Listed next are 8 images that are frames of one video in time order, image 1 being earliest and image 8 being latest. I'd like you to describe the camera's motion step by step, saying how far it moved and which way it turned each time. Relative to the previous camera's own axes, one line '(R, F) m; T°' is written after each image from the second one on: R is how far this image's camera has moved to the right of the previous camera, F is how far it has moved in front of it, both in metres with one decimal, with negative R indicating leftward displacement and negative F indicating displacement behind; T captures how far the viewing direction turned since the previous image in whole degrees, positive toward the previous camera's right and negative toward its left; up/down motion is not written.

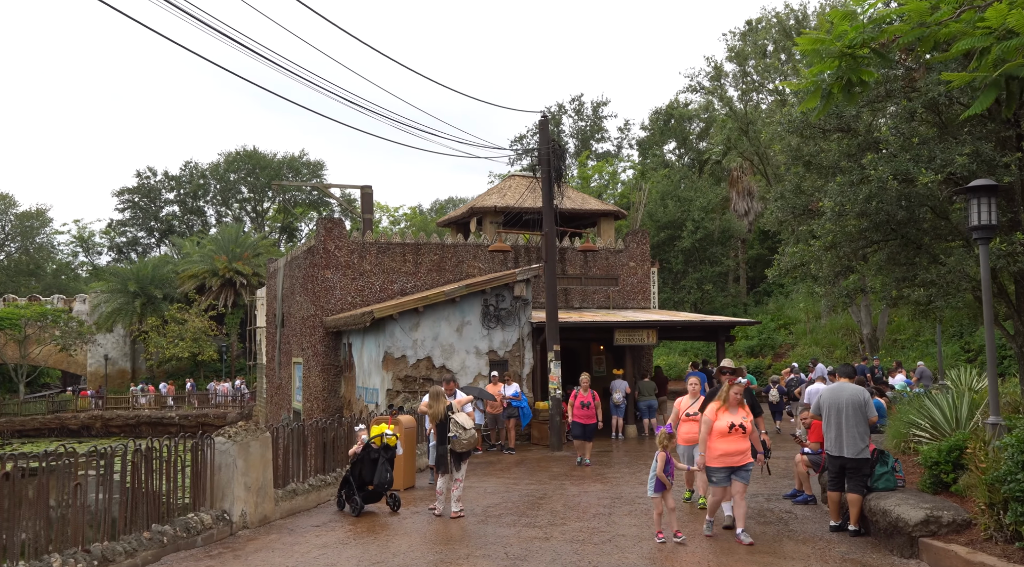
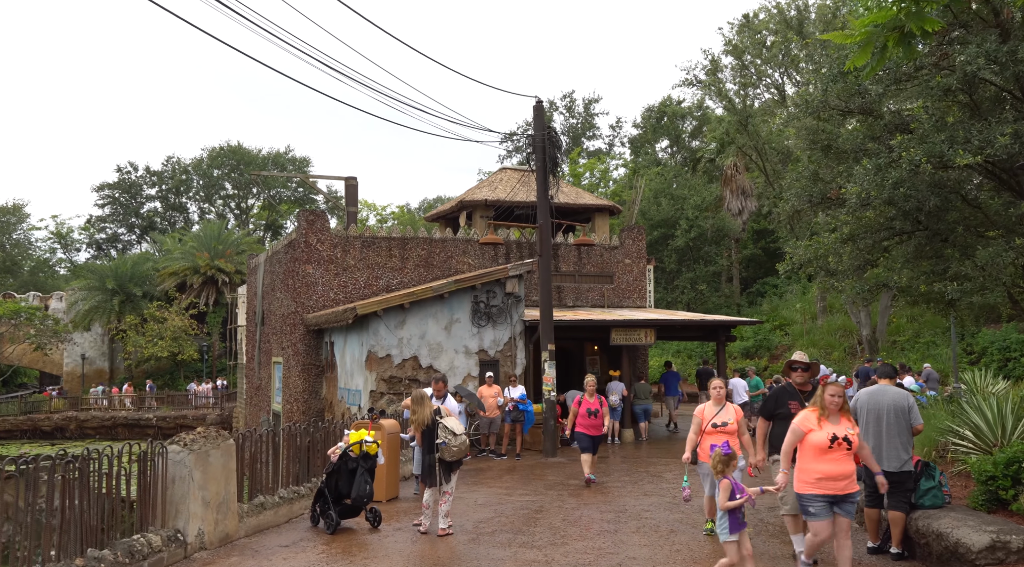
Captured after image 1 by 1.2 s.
(-0.1, +1.1) m; +1°
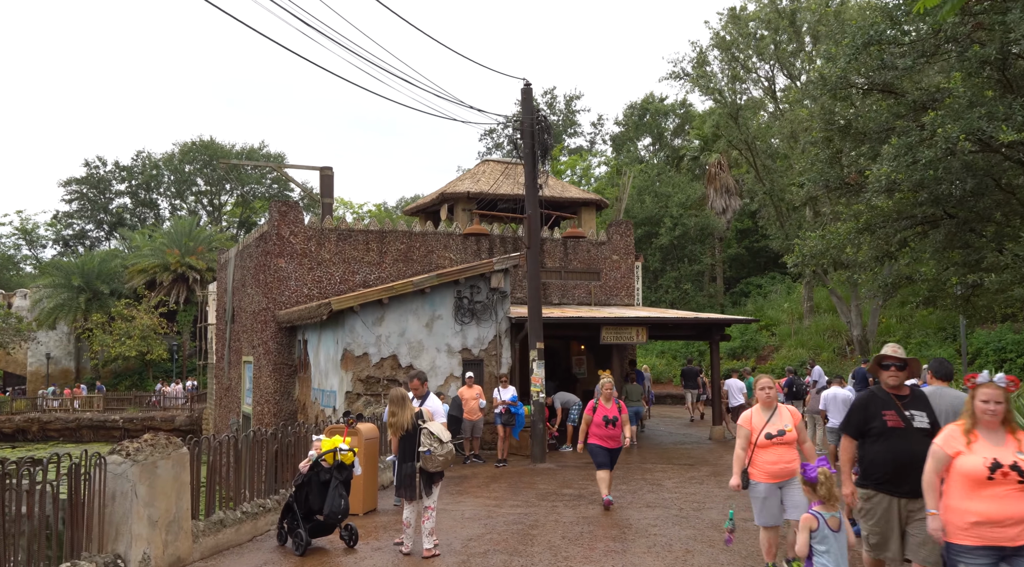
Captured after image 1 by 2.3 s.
(-0.2, +1.1) m; +1°
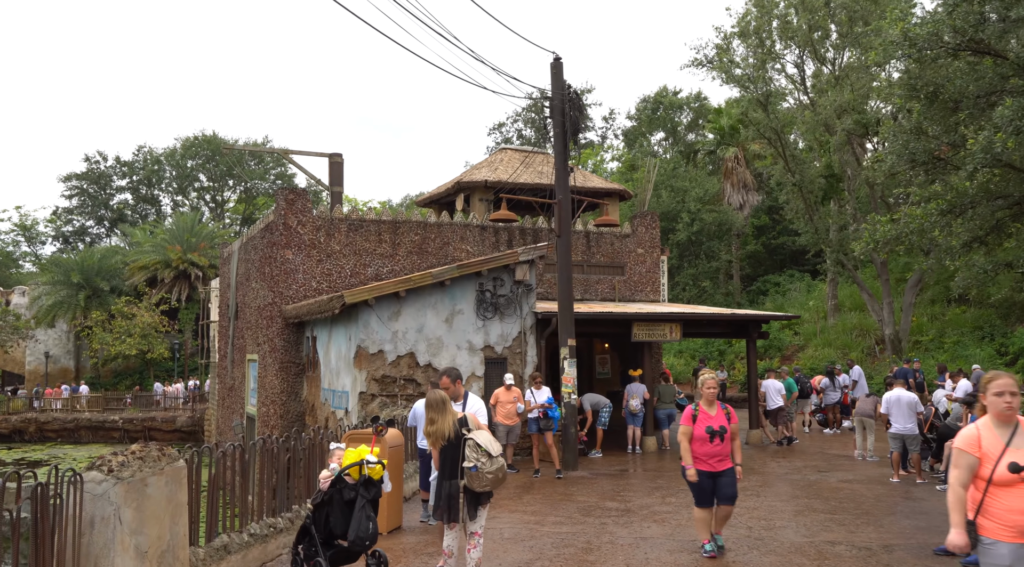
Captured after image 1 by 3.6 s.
(-0.4, +1.4) m; 0°
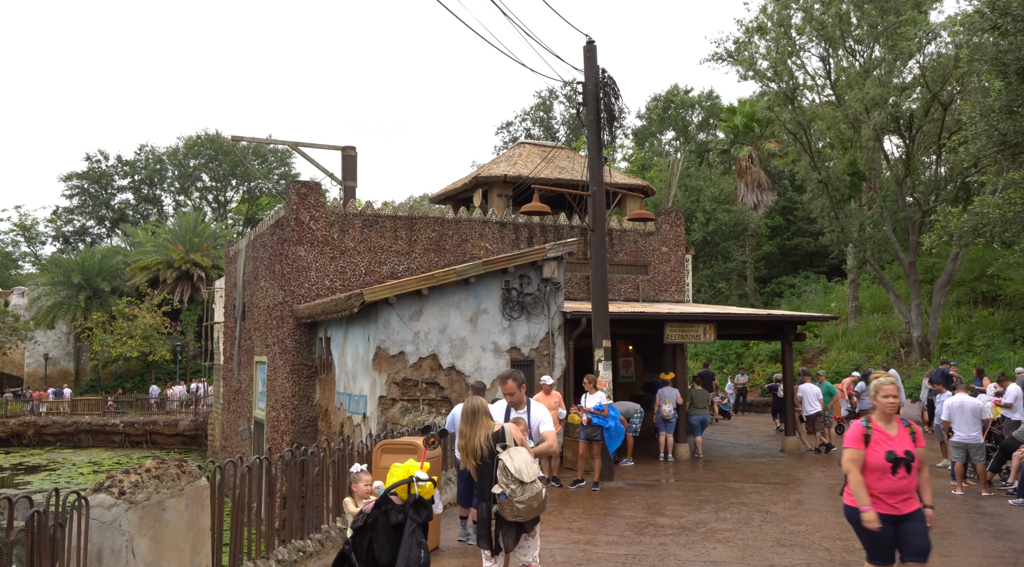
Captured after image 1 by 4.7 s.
(-0.5, +1.0) m; 0°
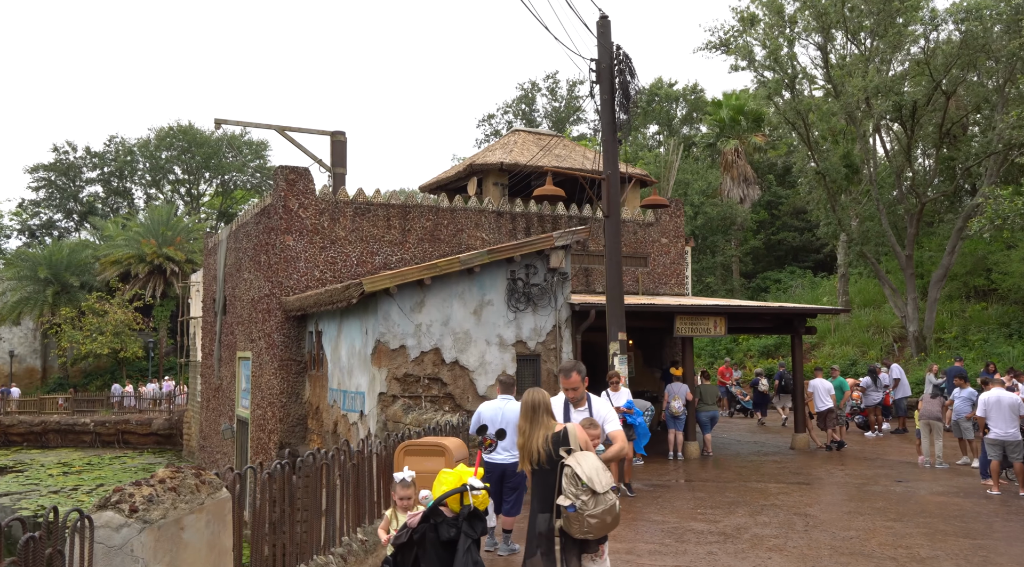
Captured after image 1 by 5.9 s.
(-0.5, +0.9) m; +2°
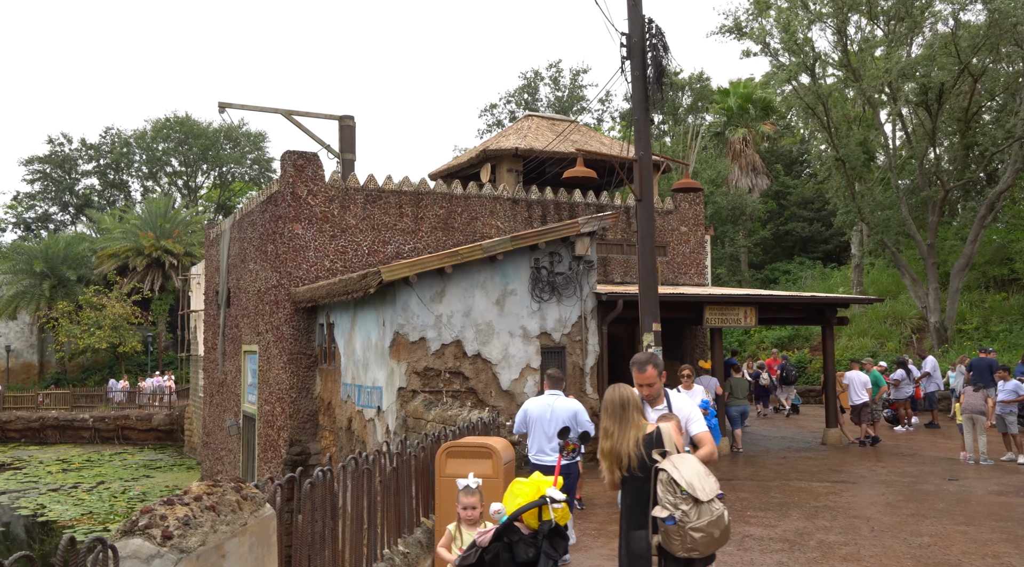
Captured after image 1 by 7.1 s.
(-0.4, +0.8) m; 0°
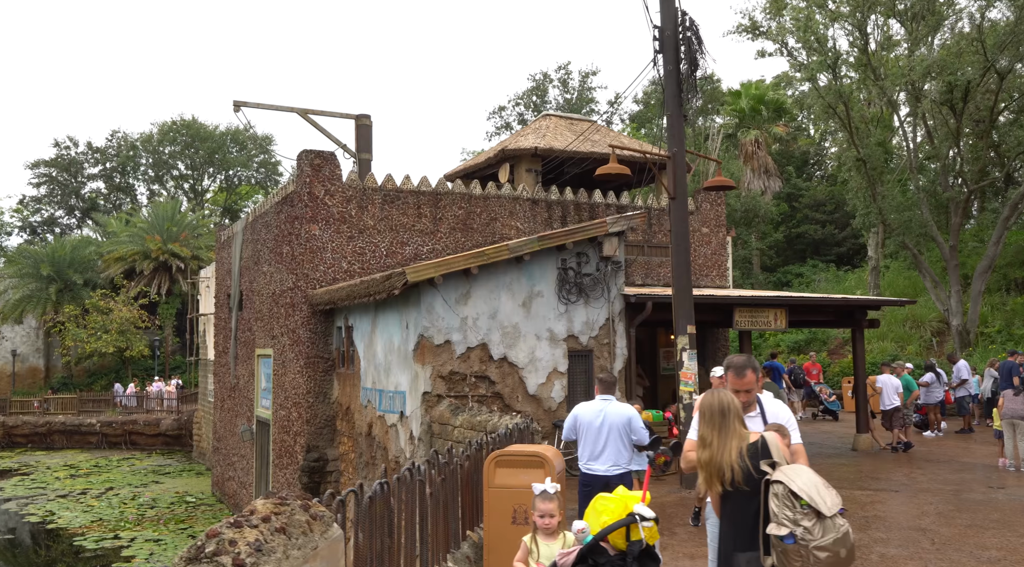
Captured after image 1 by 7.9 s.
(-0.3, +0.4) m; 0°
